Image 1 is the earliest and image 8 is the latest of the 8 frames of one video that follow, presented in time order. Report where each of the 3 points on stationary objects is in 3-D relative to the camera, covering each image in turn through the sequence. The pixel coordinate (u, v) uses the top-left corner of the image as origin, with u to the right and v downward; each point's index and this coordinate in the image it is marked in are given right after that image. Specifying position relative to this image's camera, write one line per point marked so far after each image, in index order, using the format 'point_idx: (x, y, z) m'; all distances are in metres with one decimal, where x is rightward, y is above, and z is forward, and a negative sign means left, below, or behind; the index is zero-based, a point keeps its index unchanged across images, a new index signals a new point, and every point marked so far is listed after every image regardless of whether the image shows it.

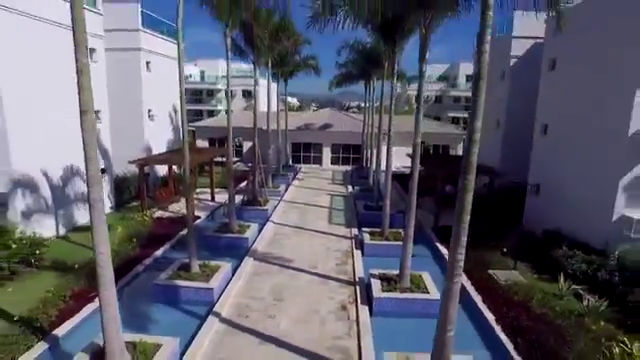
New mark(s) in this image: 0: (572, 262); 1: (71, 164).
0: (+7.7, -2.4, +11.1) m
1: (-10.1, +0.7, +14.8) m
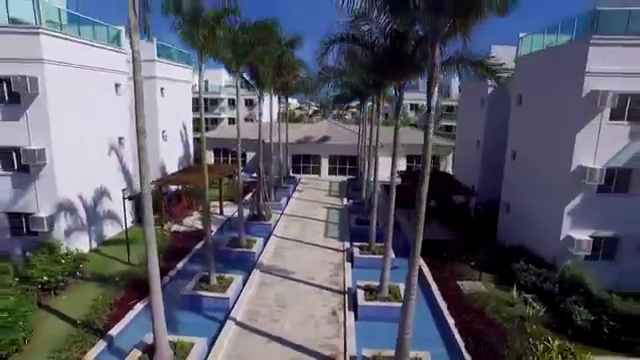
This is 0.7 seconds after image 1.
0: (+7.5, -3.4, +13.5) m
1: (-10.2, -0.3, +17.1) m
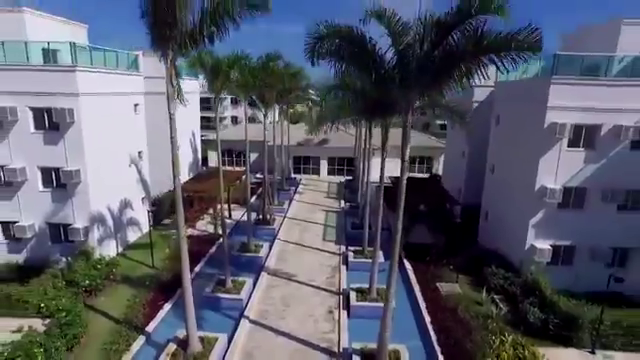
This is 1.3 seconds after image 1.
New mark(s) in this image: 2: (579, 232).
0: (+7.5, -4.2, +15.8) m
1: (-10.3, -0.9, +19.3) m
2: (+10.9, -2.2, +15.5) m
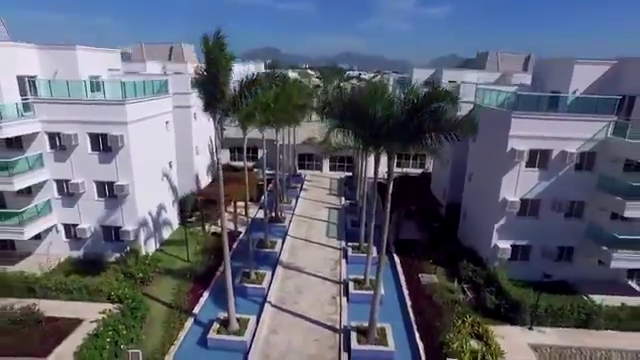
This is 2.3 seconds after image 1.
0: (+7.7, -4.8, +19.6) m
1: (-10.0, -1.4, +23.0) m
2: (+11.2, -2.8, +19.3) m
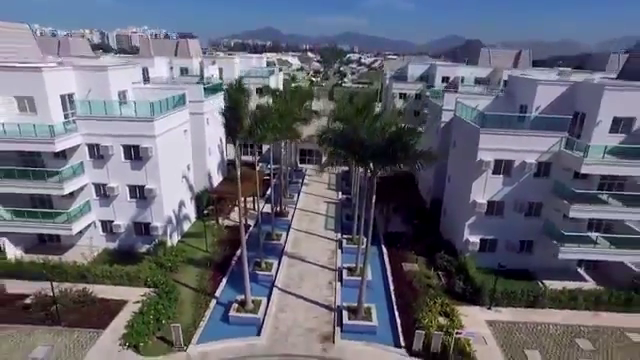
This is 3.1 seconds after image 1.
0: (+7.7, -5.1, +23.4) m
1: (-10.1, -1.5, +26.6) m
2: (+11.1, -3.1, +22.9) m
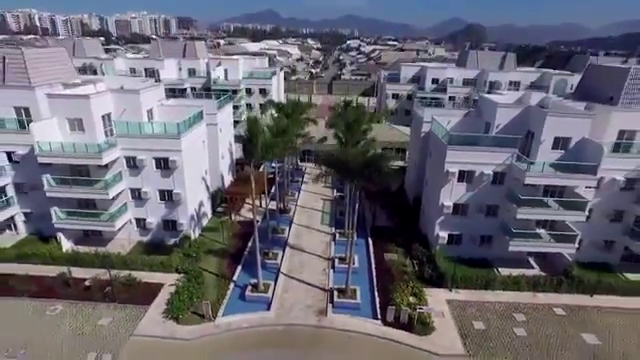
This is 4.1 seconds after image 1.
0: (+7.4, -5.5, +28.5) m
1: (-10.3, -1.7, +31.6) m
2: (+10.9, -3.6, +28.0) m
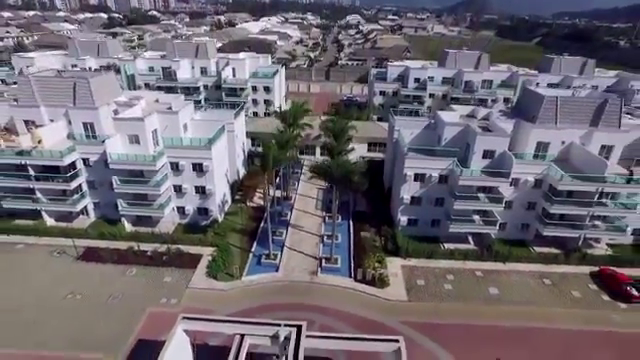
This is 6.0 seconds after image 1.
0: (+6.8, -5.4, +38.9) m
1: (-11.0, -1.4, +41.6) m
2: (+10.2, -3.5, +38.2) m
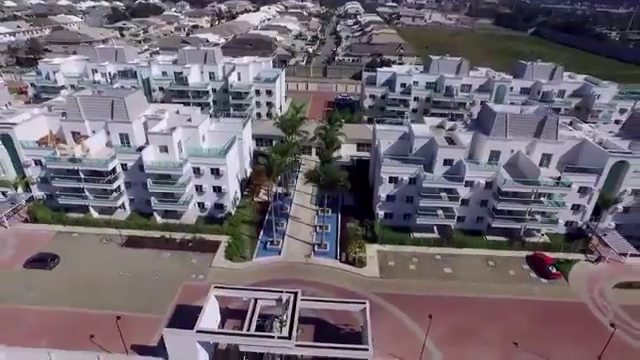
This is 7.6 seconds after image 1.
0: (+6.0, -5.5, +48.0) m
1: (-11.8, -1.4, +50.5) m
2: (+9.4, -3.7, +47.2) m
